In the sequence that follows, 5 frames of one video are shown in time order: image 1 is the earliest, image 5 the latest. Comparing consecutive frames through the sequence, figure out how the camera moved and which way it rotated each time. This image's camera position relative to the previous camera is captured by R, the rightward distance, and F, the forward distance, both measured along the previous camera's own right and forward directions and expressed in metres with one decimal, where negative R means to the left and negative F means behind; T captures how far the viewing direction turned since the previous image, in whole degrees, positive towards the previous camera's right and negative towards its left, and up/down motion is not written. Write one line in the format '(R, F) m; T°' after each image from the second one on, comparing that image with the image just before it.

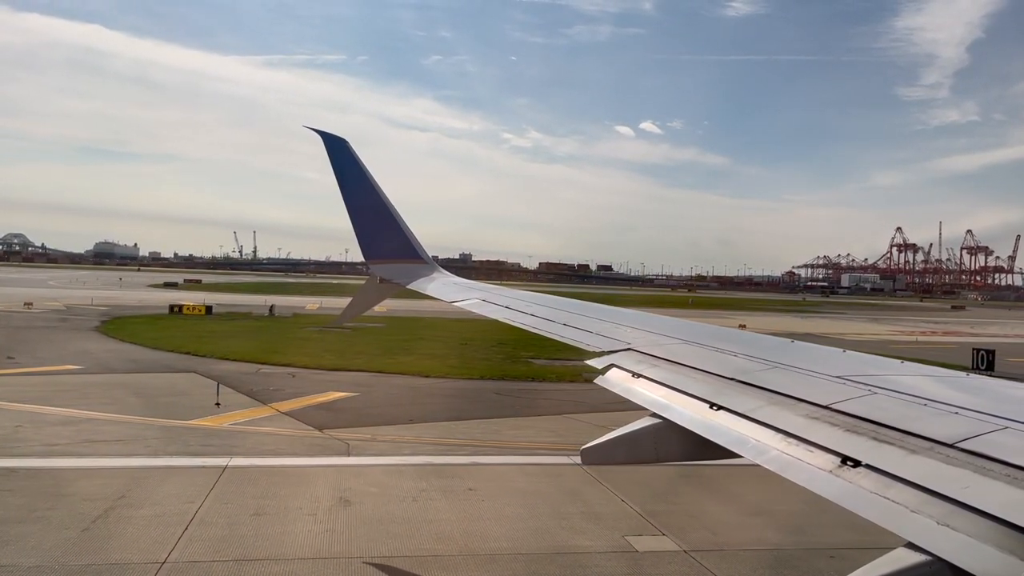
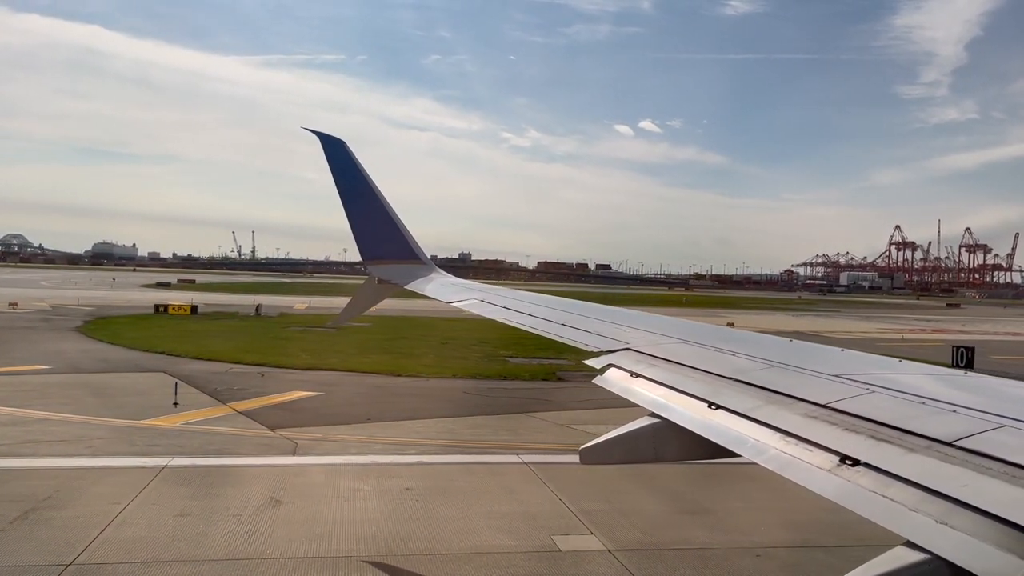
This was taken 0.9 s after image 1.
(+0.6, +0.1) m; 0°
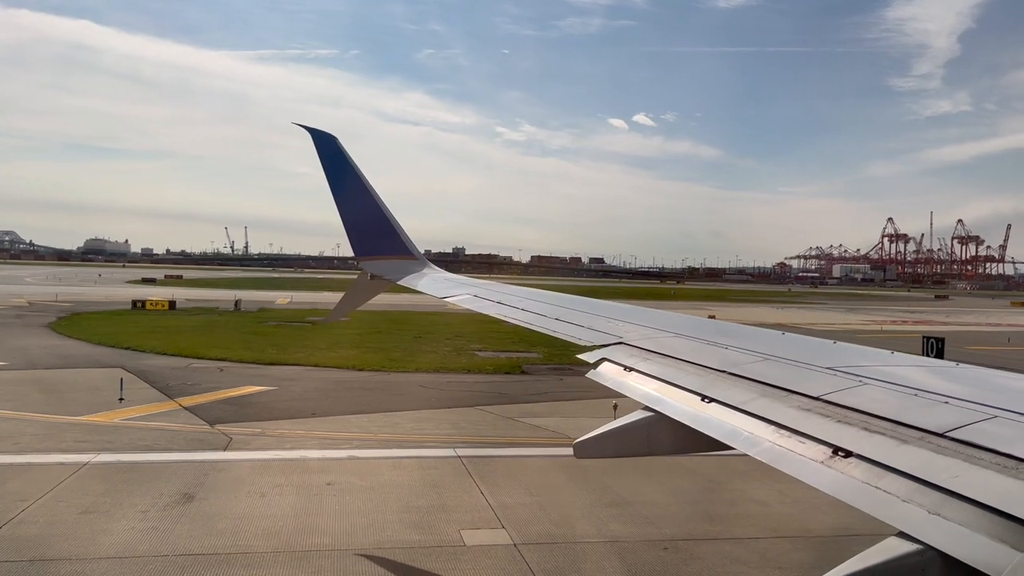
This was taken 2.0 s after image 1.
(+0.7, +0.1) m; 0°
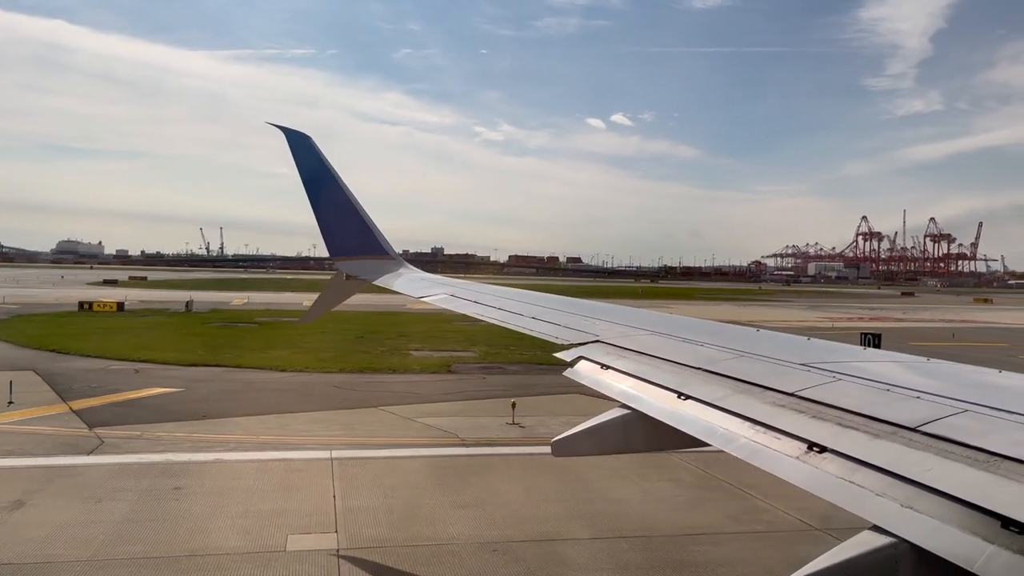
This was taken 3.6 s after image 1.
(+1.1, +0.2) m; +1°
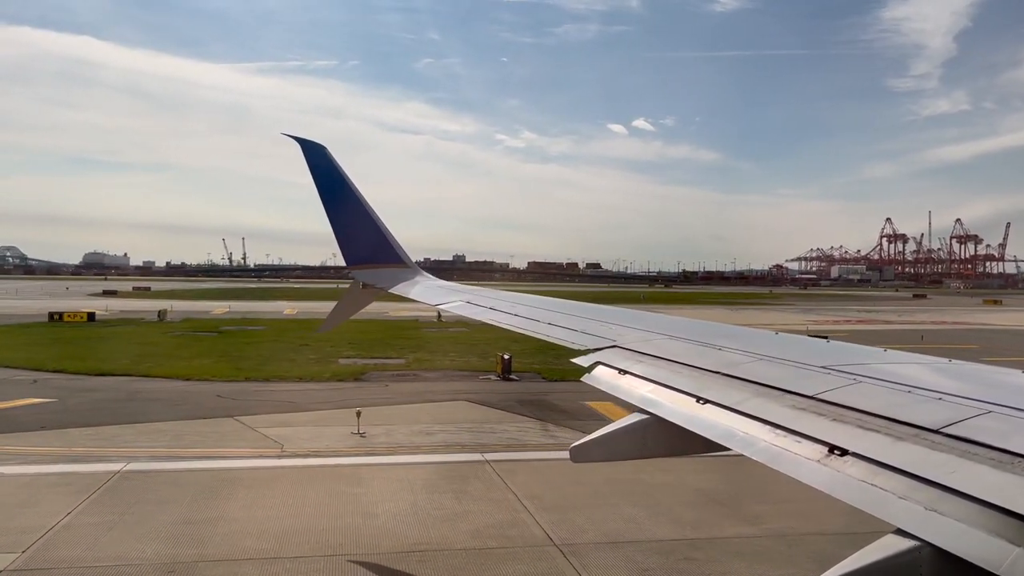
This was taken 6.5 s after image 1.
(+0.7, +0.3) m; -2°
